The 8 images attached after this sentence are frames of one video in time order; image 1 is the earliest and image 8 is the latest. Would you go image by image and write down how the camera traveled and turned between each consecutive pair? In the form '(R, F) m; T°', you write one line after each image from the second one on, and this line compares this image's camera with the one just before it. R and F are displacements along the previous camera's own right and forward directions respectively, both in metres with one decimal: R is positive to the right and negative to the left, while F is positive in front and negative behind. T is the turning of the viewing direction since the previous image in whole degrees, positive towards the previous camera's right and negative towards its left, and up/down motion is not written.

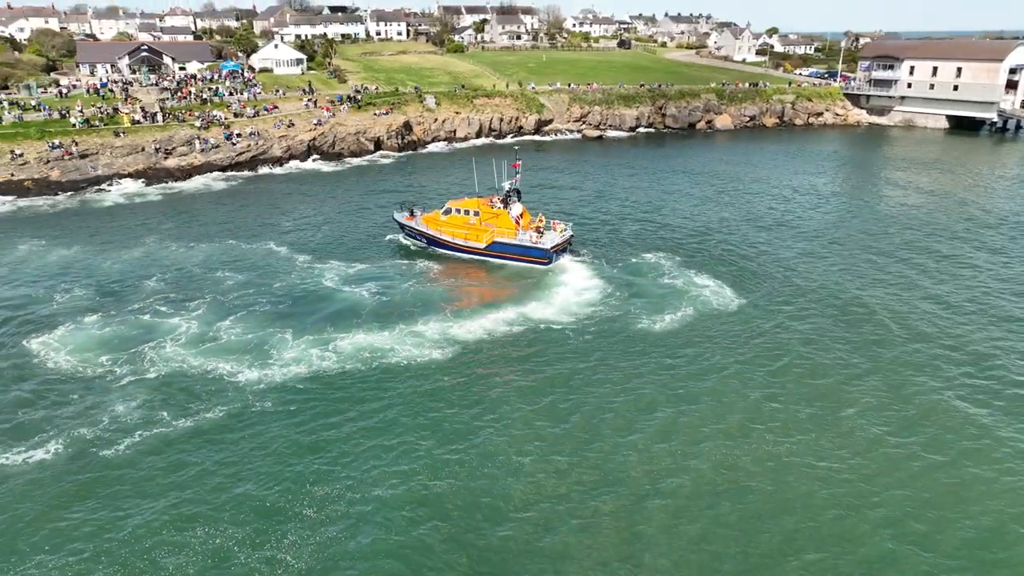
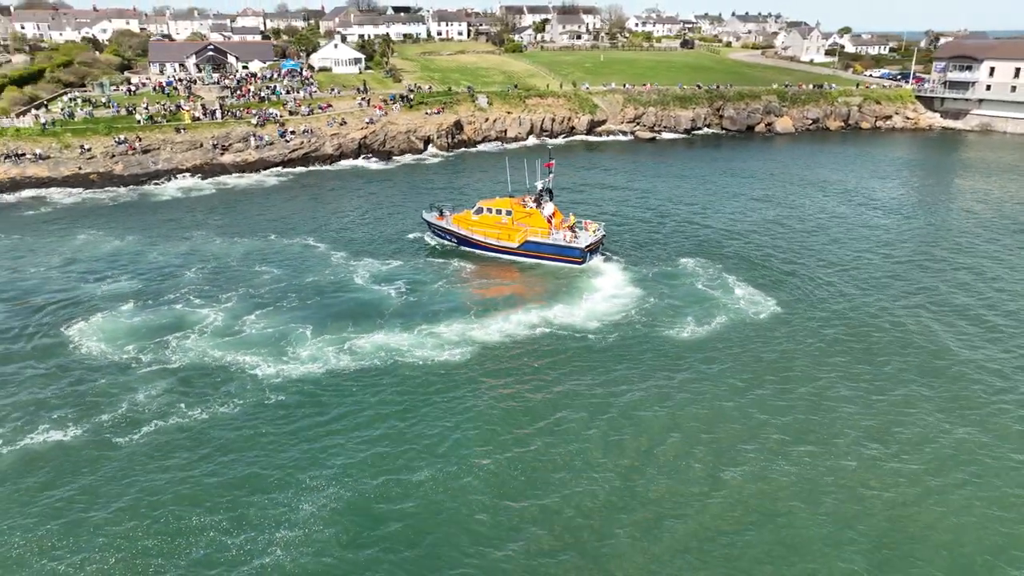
(+2.0, +0.4) m; -5°
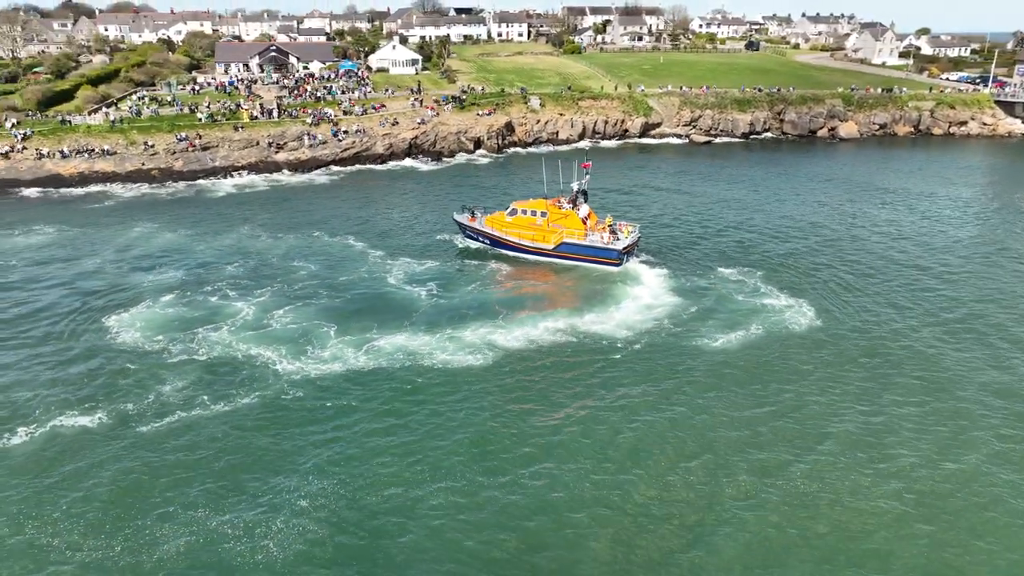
(+1.7, +0.4) m; -5°
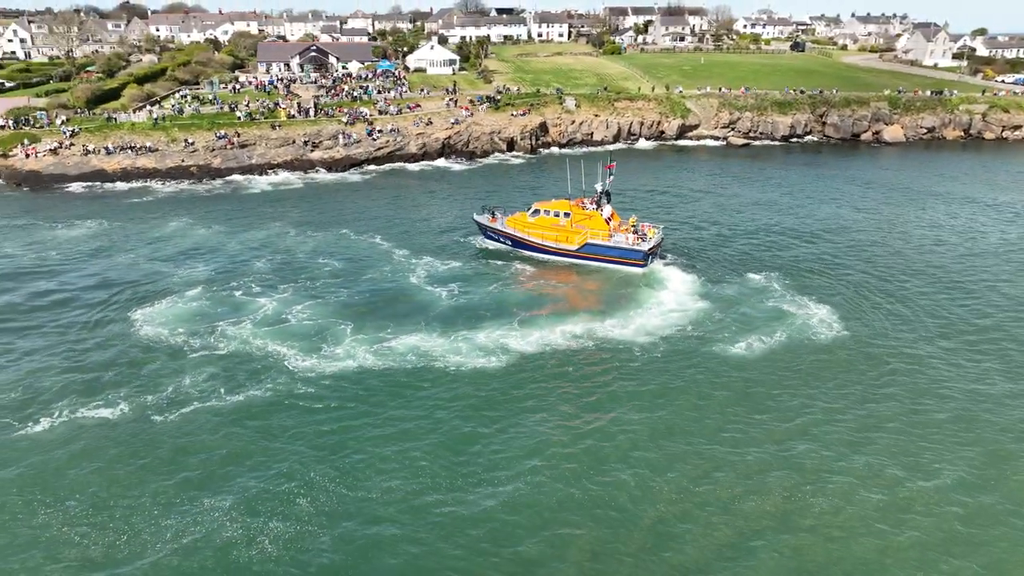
(+1.2, +0.2) m; -3°
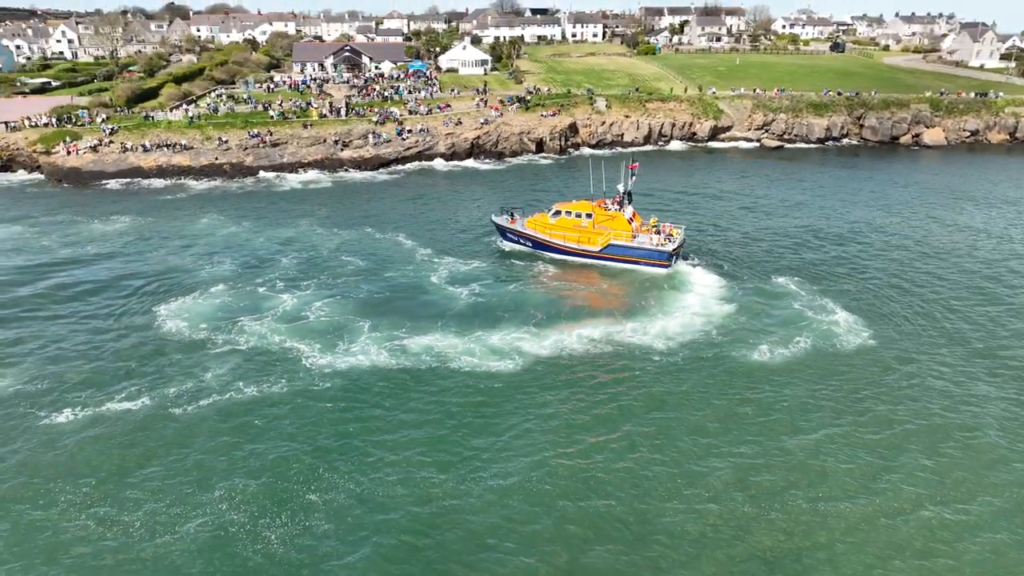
(+0.8, +0.1) m; -3°
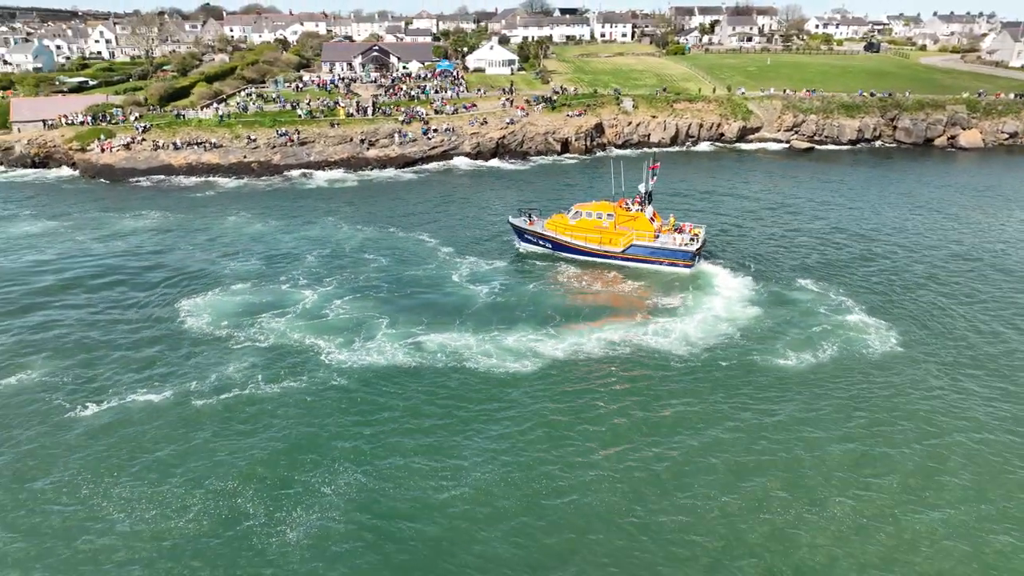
(+0.4, +0.1) m; -2°
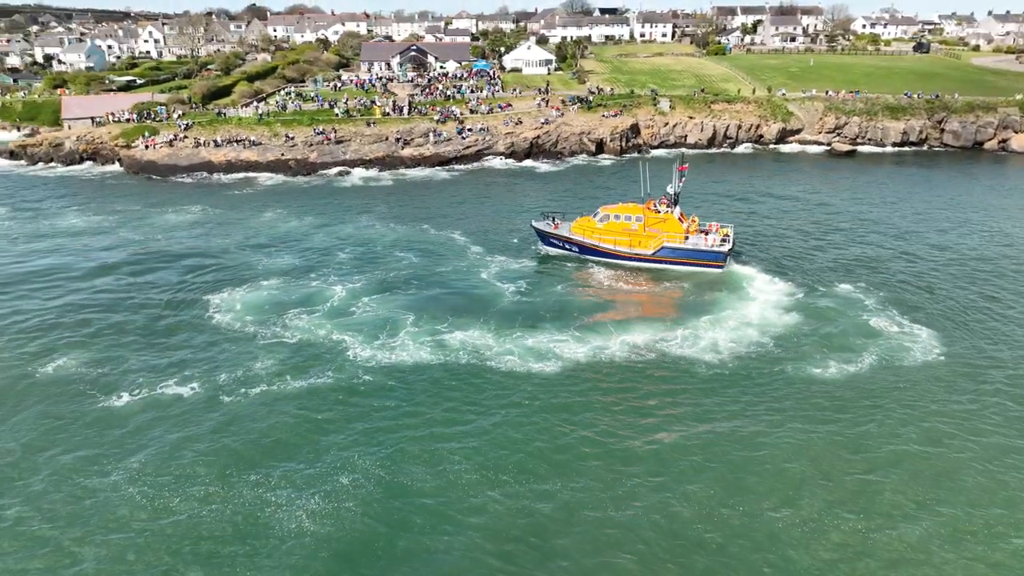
(+0.6, +0.1) m; -3°
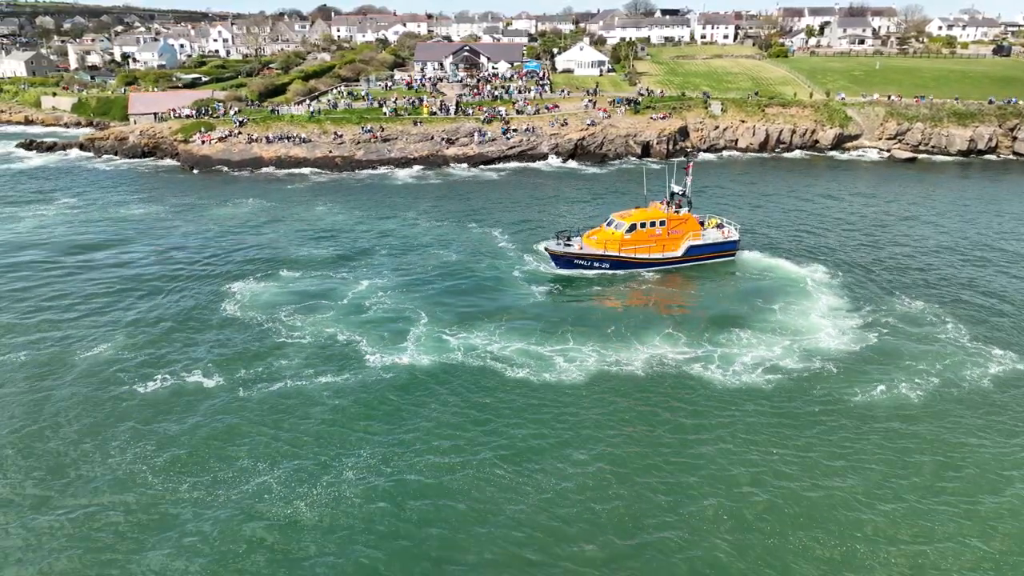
(+2.3, 0.0) m; -5°
